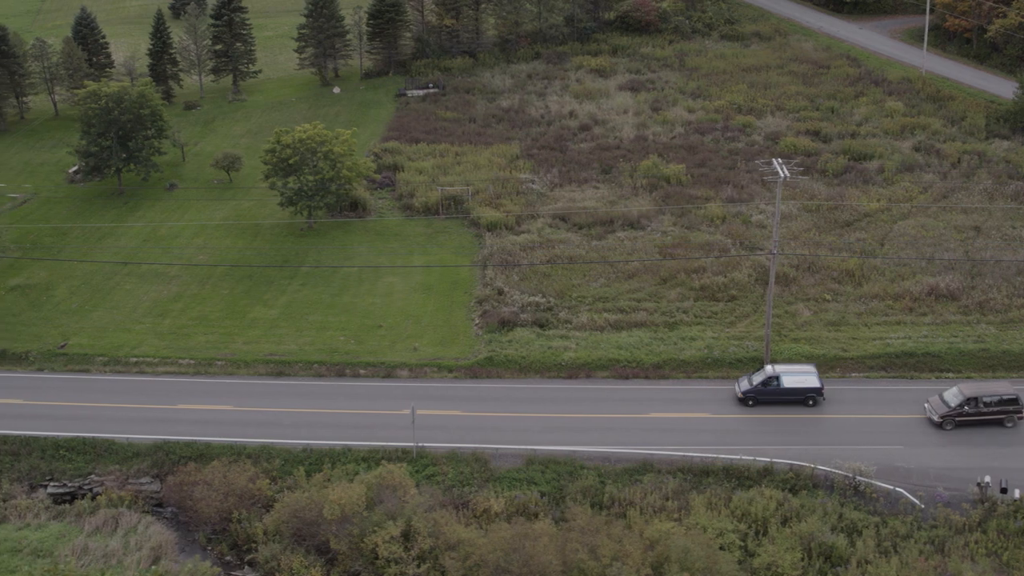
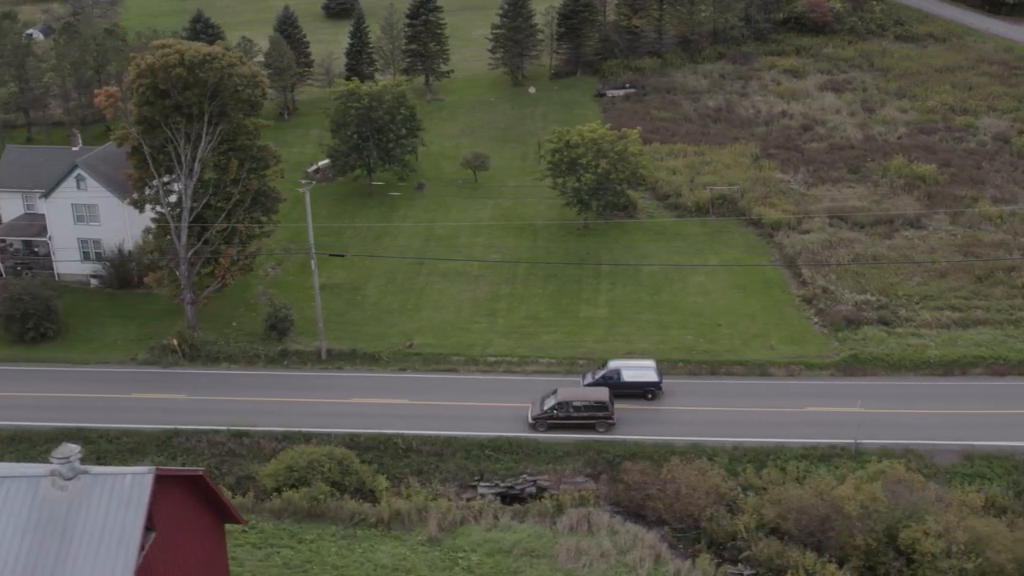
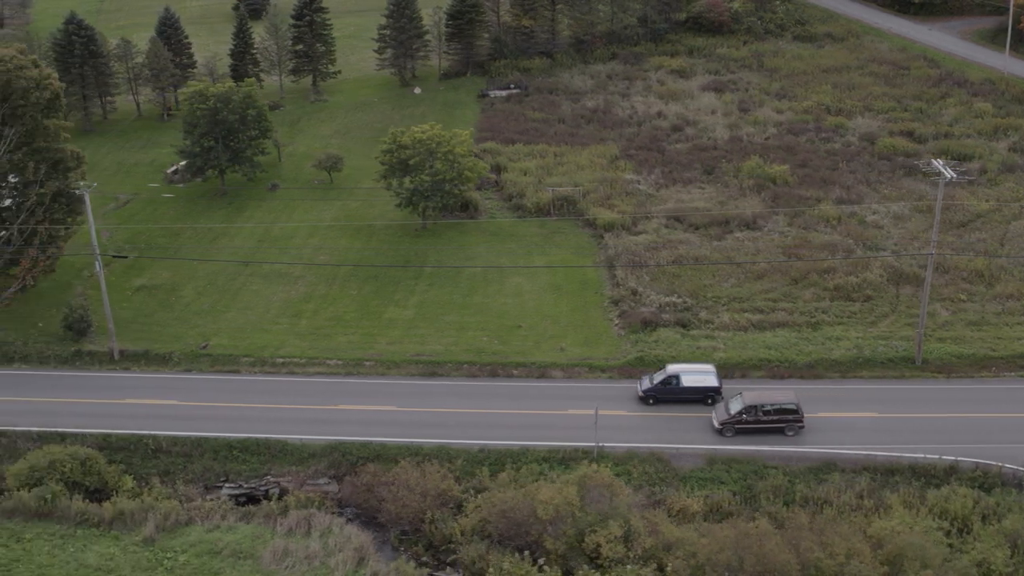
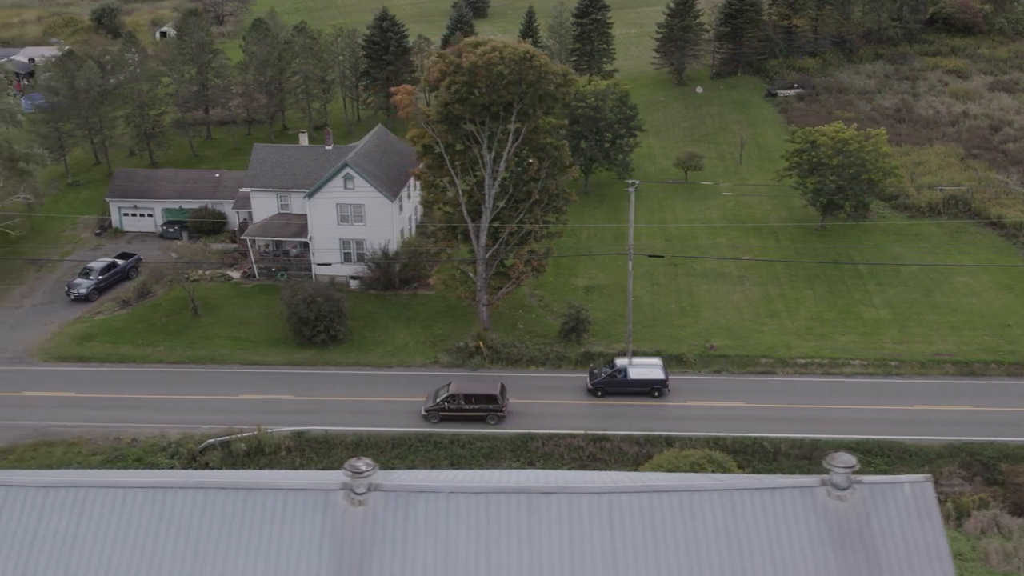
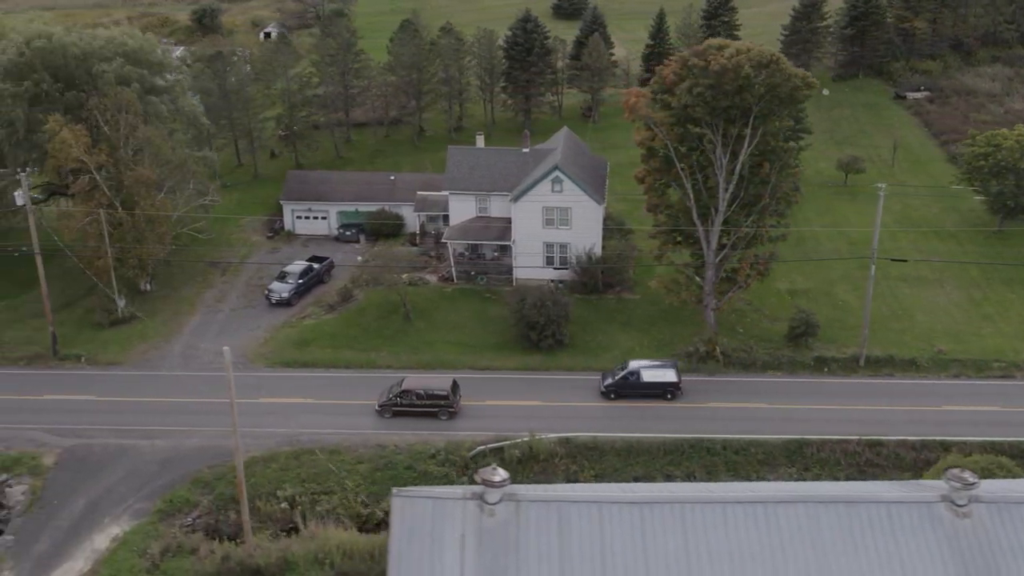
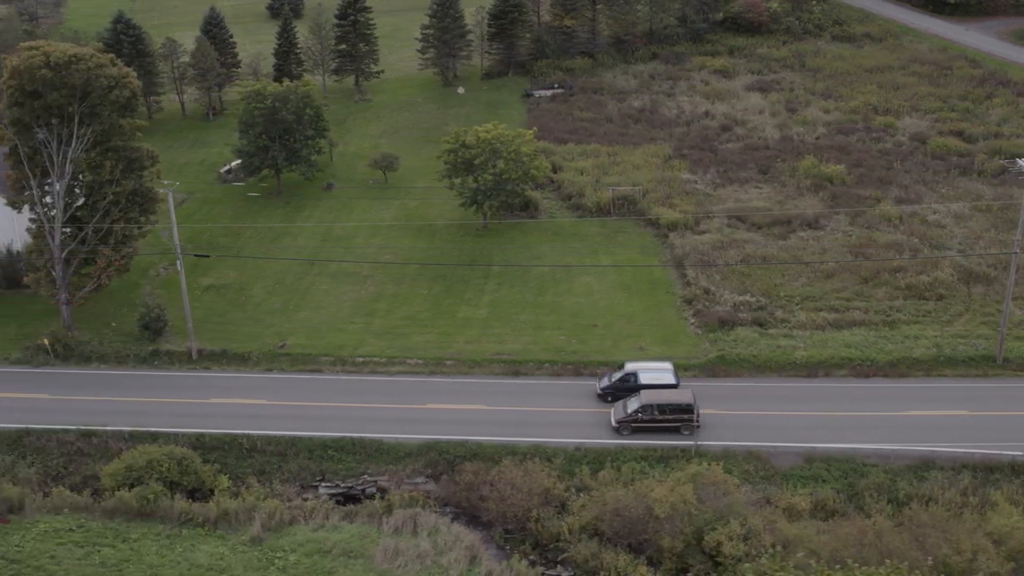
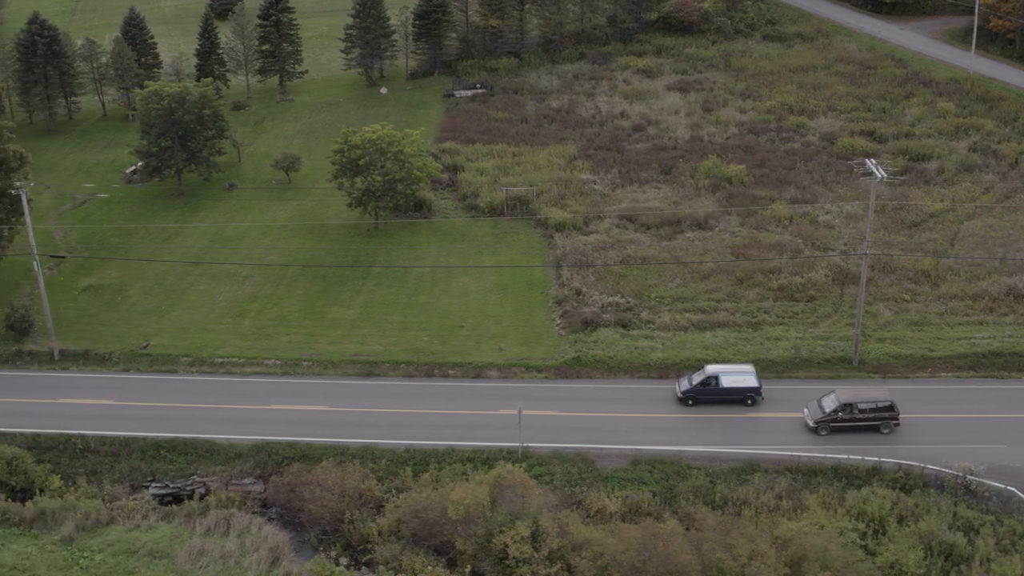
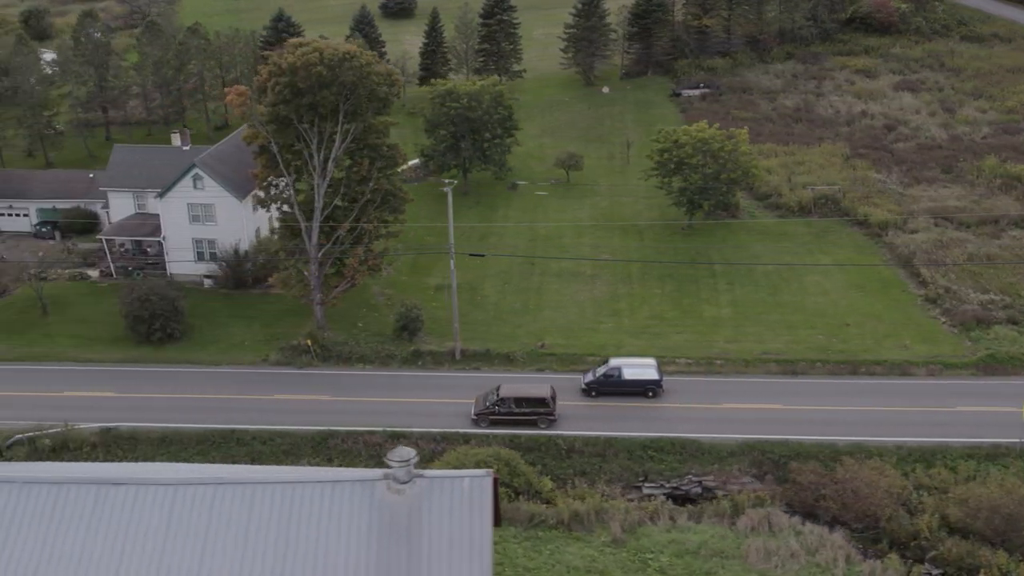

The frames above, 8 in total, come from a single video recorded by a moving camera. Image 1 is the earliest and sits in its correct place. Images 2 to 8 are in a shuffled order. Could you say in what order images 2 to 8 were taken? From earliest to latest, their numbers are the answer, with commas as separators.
7, 3, 6, 2, 8, 4, 5
